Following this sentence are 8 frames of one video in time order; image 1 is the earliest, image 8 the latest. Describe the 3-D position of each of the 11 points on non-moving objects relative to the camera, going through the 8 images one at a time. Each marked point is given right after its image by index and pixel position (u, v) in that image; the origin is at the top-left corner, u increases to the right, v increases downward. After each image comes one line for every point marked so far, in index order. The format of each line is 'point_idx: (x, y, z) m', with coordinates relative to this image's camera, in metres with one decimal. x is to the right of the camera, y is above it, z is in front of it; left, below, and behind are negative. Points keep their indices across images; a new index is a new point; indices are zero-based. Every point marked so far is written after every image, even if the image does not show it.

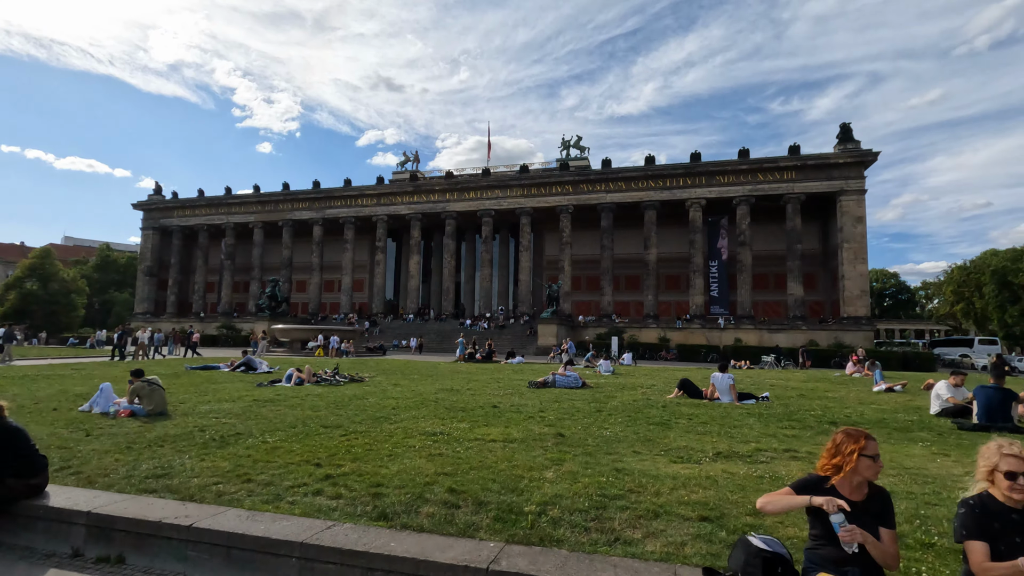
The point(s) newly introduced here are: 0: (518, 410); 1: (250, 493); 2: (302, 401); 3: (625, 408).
0: (+0.1, -2.4, +11.0) m
1: (-2.4, -1.9, +5.2) m
2: (-4.6, -2.5, +12.5) m
3: (+2.3, -2.4, +11.3) m
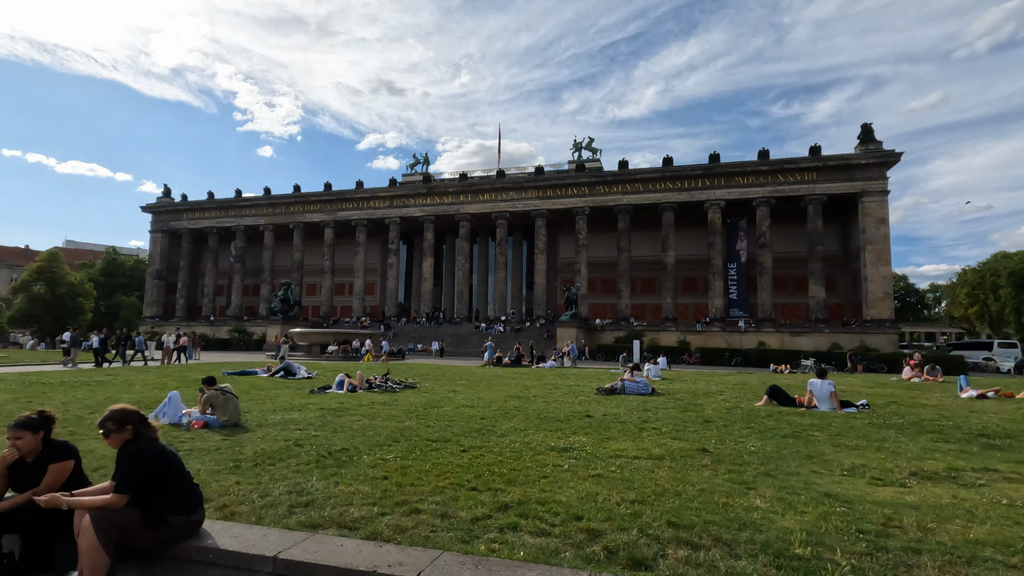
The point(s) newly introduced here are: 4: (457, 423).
0: (+1.9, -2.4, +10.2) m
1: (-0.6, -1.8, +4.3) m
2: (-2.8, -2.5, +11.7) m
3: (+4.0, -2.4, +10.4) m
4: (-0.9, -2.3, +9.8) m
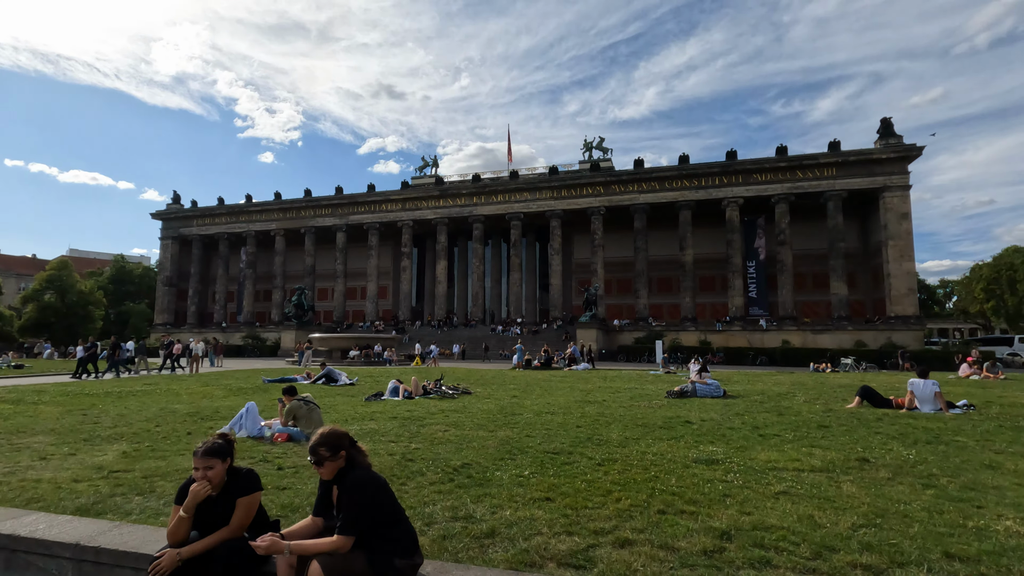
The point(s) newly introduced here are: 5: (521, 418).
0: (+3.5, -2.3, +9.5) m
1: (+1.0, -1.8, +3.7) m
2: (-1.1, -2.5, +11.1) m
3: (+5.7, -2.3, +9.8) m
4: (+0.7, -2.3, +9.1) m
5: (+0.2, -2.5, +10.8) m
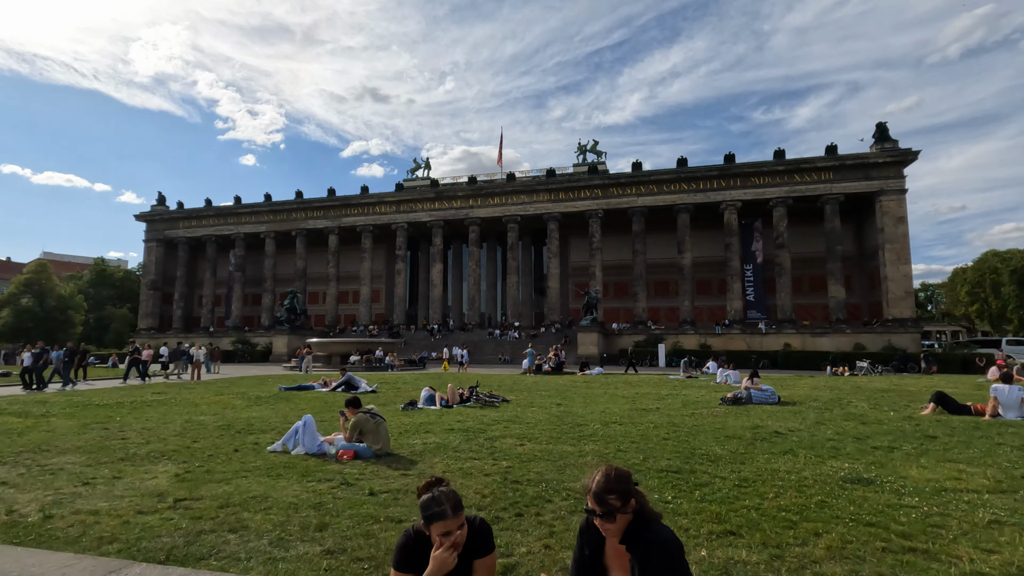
0: (+4.8, -2.3, +8.8) m
1: (+2.4, -1.8, +2.9) m
2: (+0.1, -2.6, +10.3) m
3: (+6.9, -2.3, +9.1) m
4: (+2.0, -2.3, +8.4) m
5: (+1.4, -2.5, +10.0) m
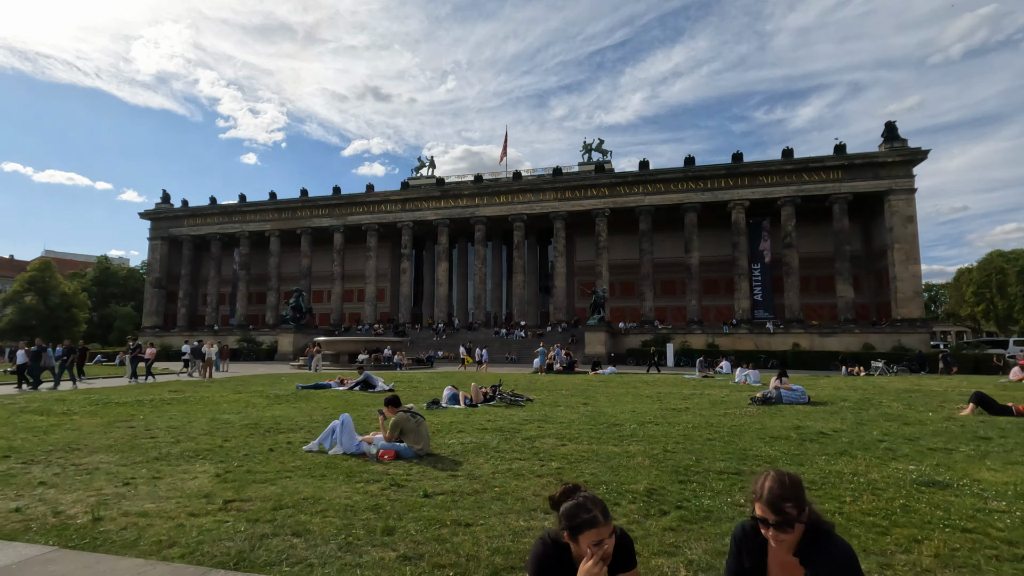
0: (+5.4, -2.3, +8.6) m
1: (+3.0, -1.7, +2.7) m
2: (+0.7, -2.5, +10.0) m
3: (+7.6, -2.3, +8.9) m
4: (+2.6, -2.3, +8.1) m
5: (+2.0, -2.5, +9.8) m
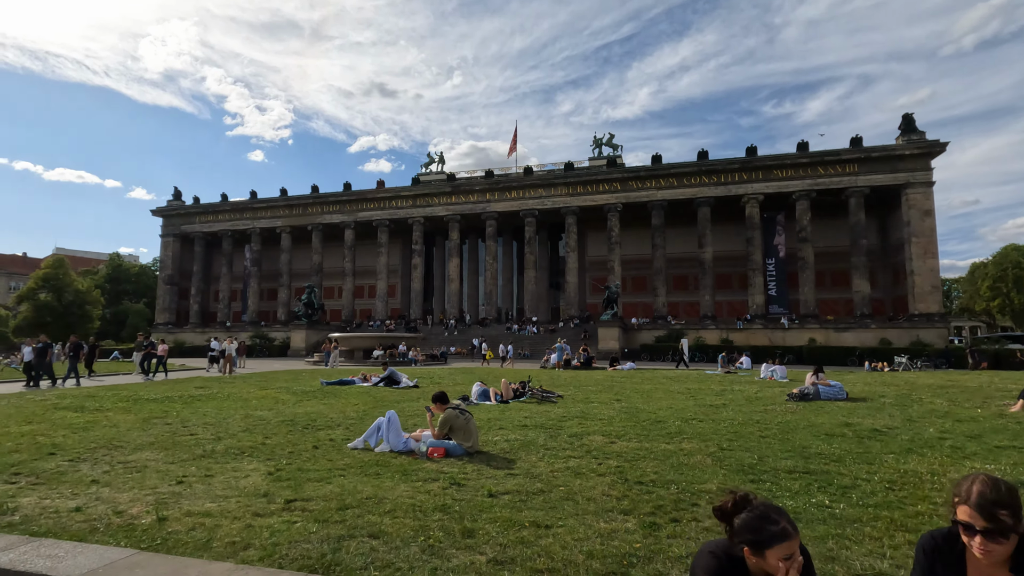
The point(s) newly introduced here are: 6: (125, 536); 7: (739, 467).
0: (+6.1, -2.2, +8.4) m
1: (+3.7, -1.7, +2.5) m
2: (+1.4, -2.4, +9.9) m
3: (+8.3, -2.2, +8.6) m
4: (+3.3, -2.2, +7.9) m
5: (+2.8, -2.3, +9.6) m
6: (-3.2, -2.0, +4.6) m
7: (+2.6, -2.0, +6.5) m
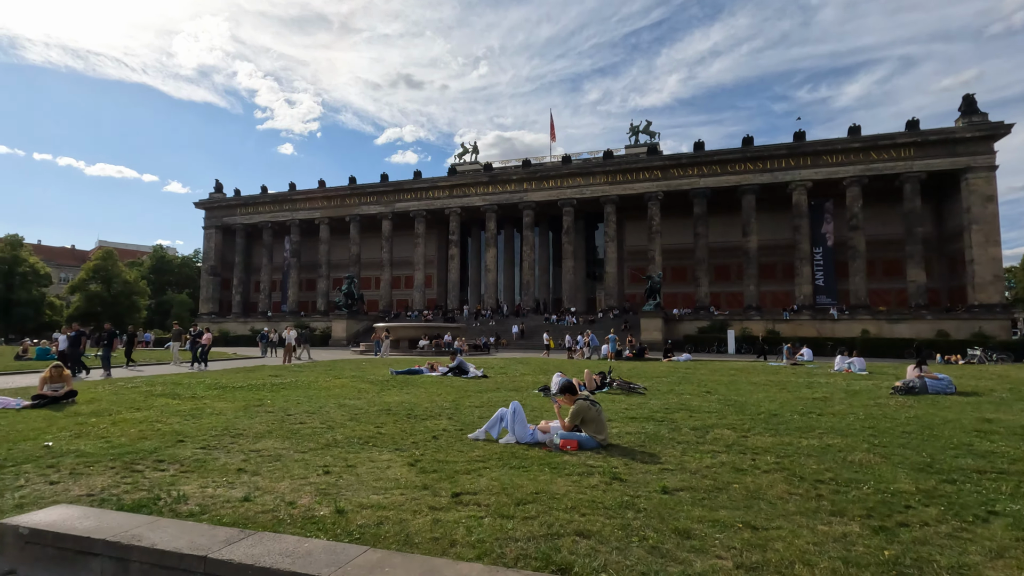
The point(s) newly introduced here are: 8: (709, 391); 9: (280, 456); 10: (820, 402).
0: (+7.9, -2.0, +7.8) m
1: (+5.2, -1.6, +2.0) m
2: (+3.3, -2.2, +9.5) m
3: (+10.1, -2.0, +7.9) m
4: (+5.1, -2.0, +7.5) m
5: (+4.6, -2.1, +9.1) m
6: (-1.5, -1.9, +4.5) m
7: (+4.3, -1.9, +6.0) m
8: (+4.7, -2.4, +13.5) m
9: (-2.9, -2.1, +7.0) m
10: (+6.2, -2.3, +11.4) m
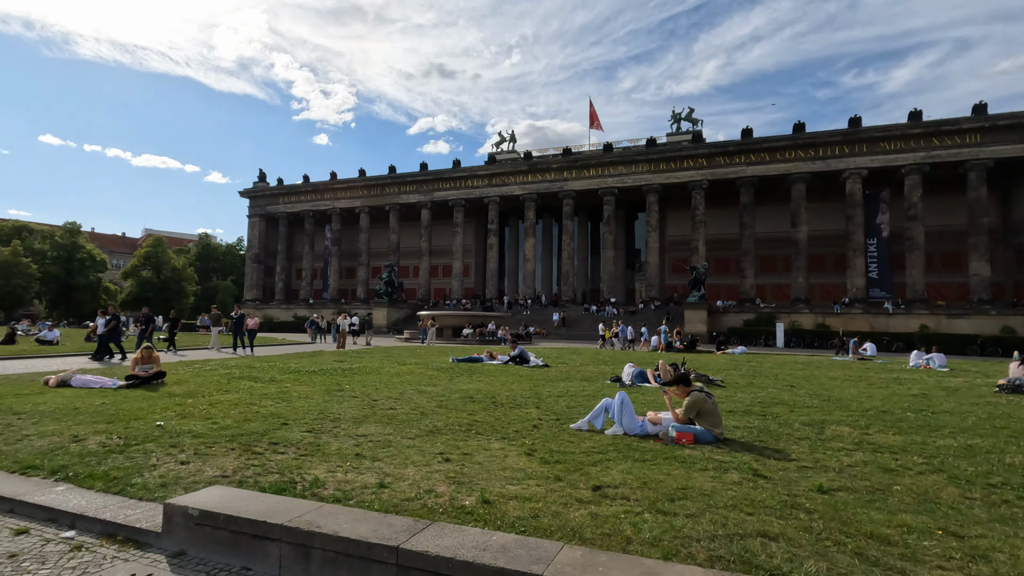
0: (+9.3, -1.9, +7.0) m
1: (+6.3, -1.5, +1.4) m
2: (+4.8, -2.0, +9.0) m
3: (+11.5, -1.9, +7.1) m
4: (+6.5, -1.9, +6.9) m
5: (+6.1, -2.0, +8.6) m
6: (-0.3, -1.7, +4.3) m
7: (+5.6, -1.8, +5.5) m
8: (+6.4, -2.2, +12.9) m
9: (-1.5, -1.9, +6.9) m
10: (+7.8, -2.1, +10.8) m
